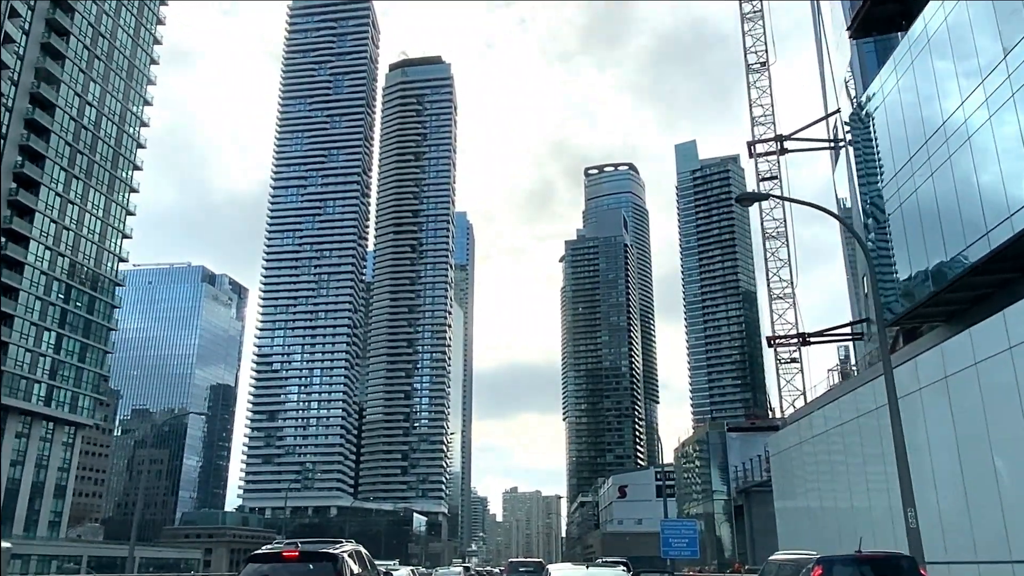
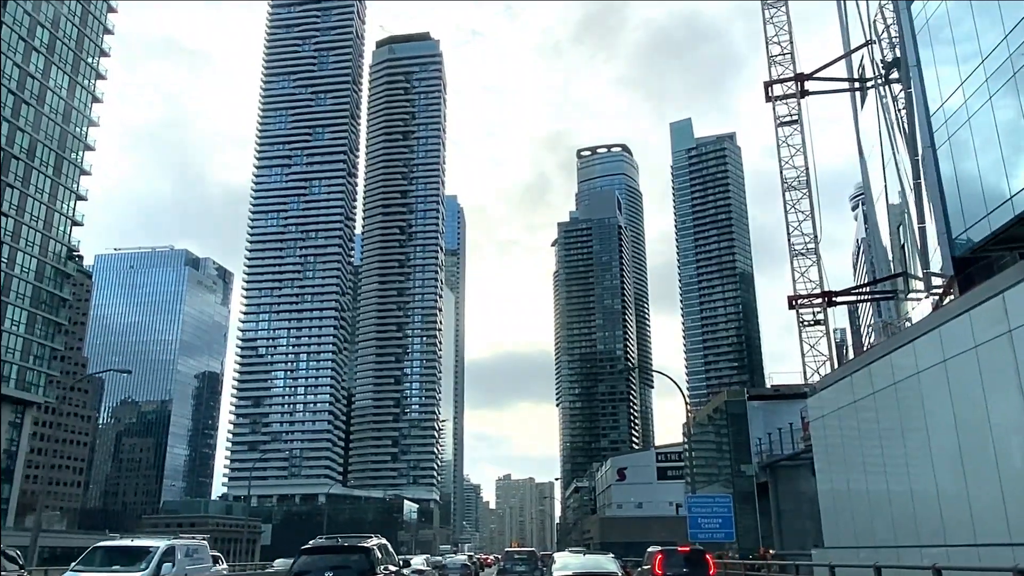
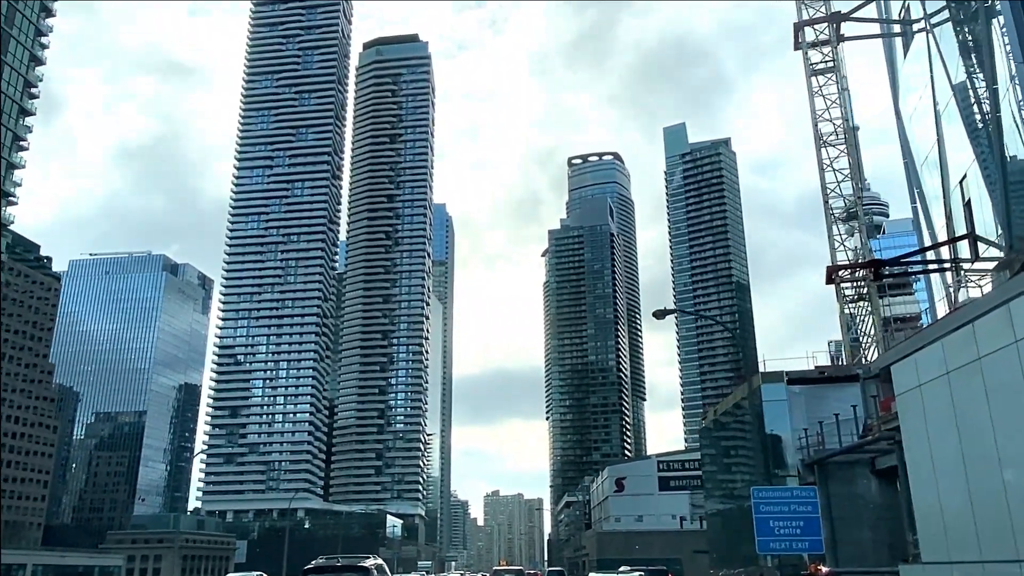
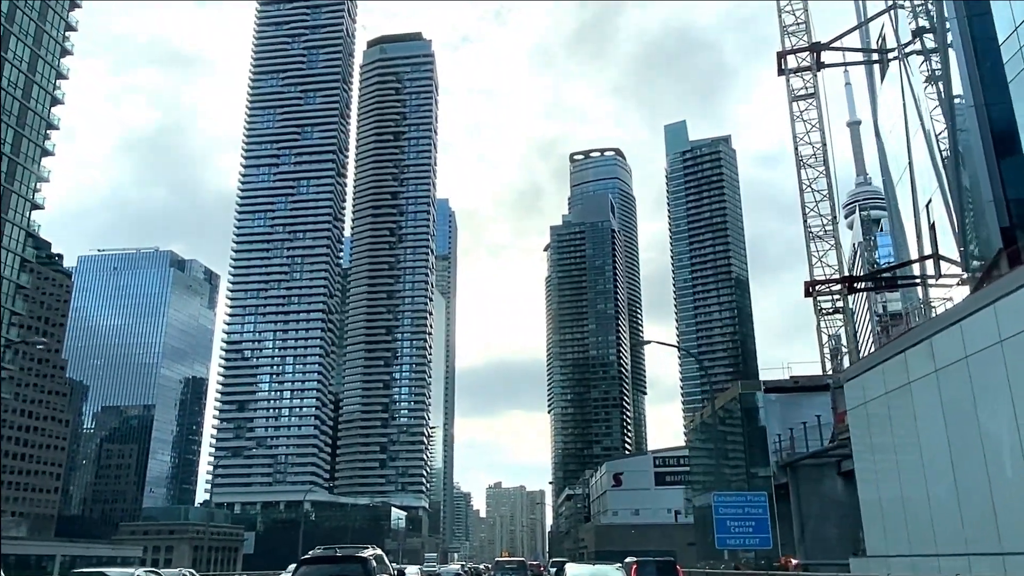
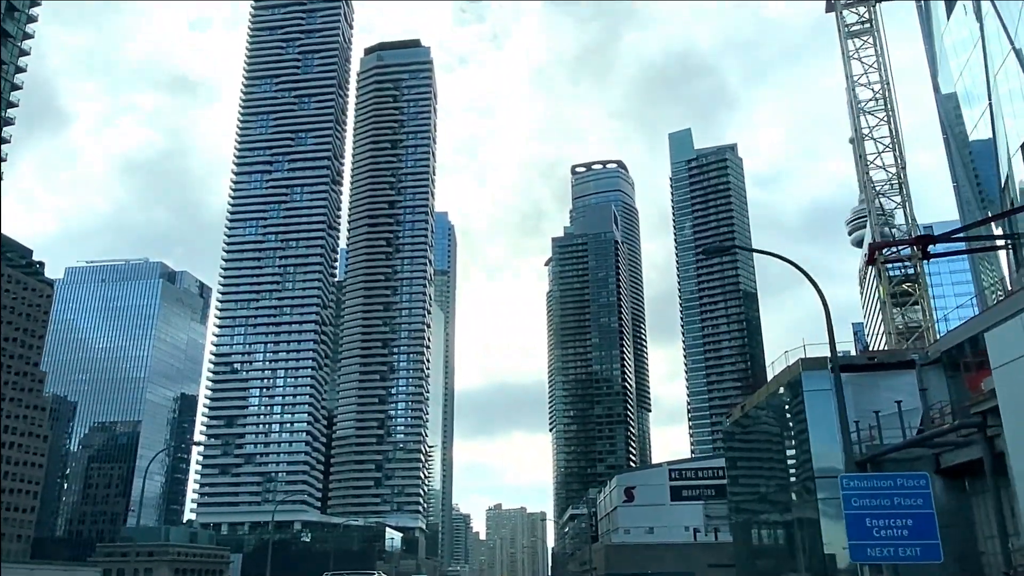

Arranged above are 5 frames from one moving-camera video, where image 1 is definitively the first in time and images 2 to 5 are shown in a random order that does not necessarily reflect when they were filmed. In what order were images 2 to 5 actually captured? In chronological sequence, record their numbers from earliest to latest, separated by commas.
2, 4, 3, 5
